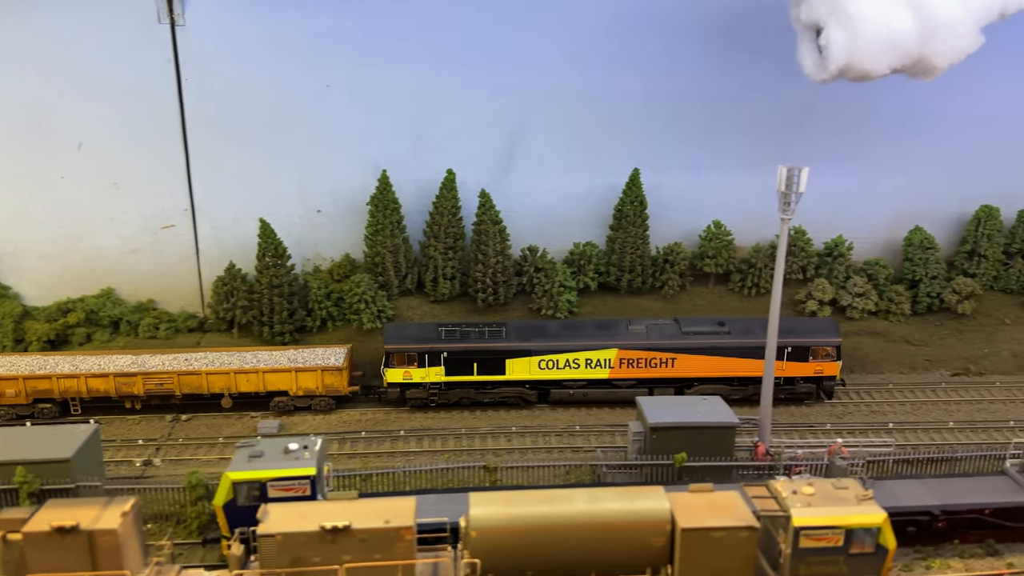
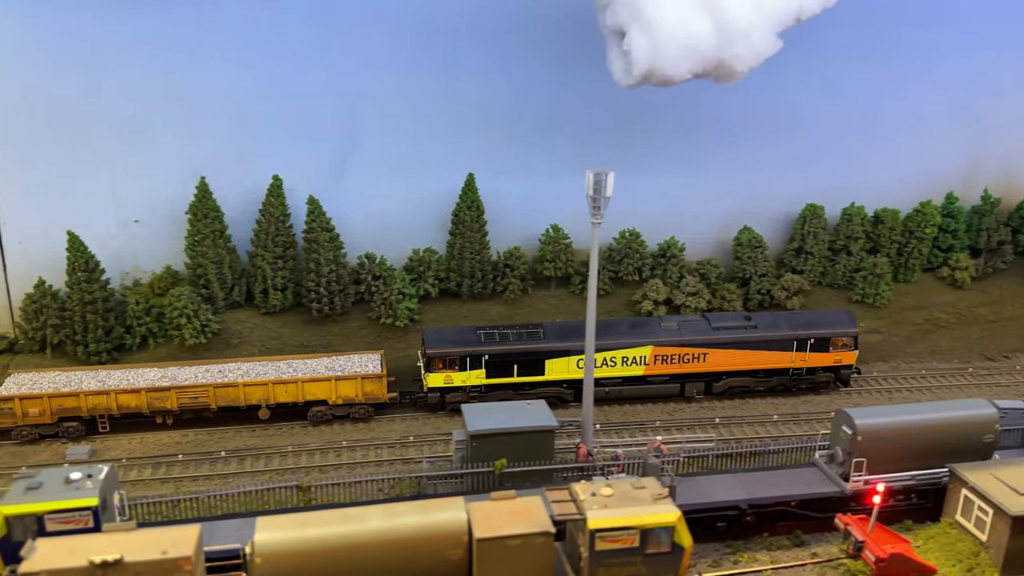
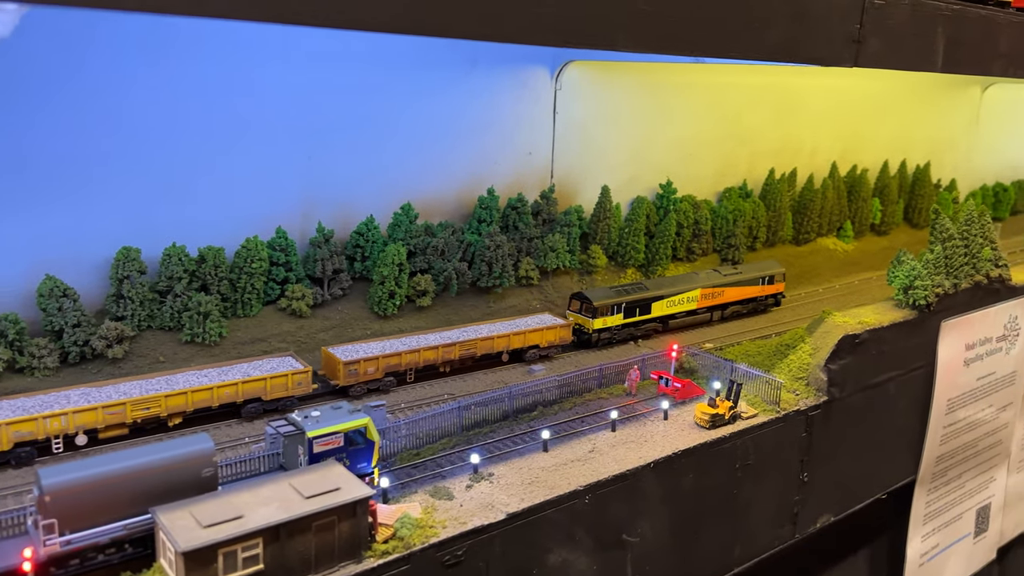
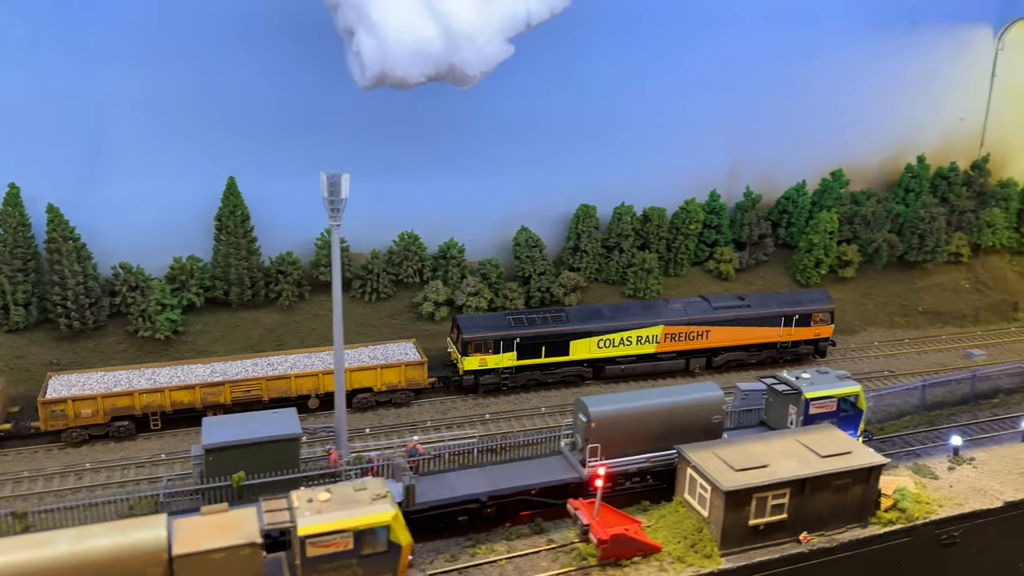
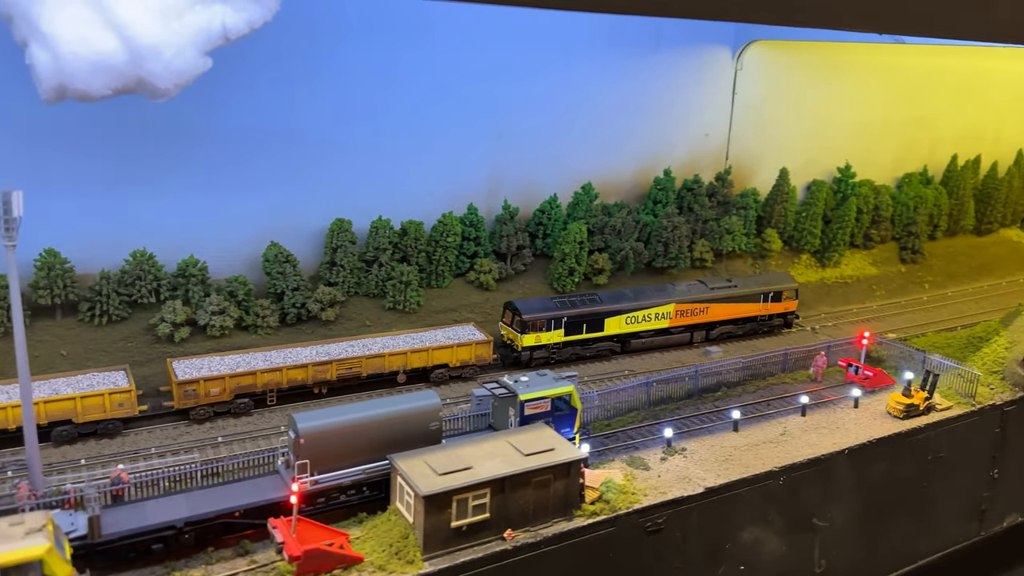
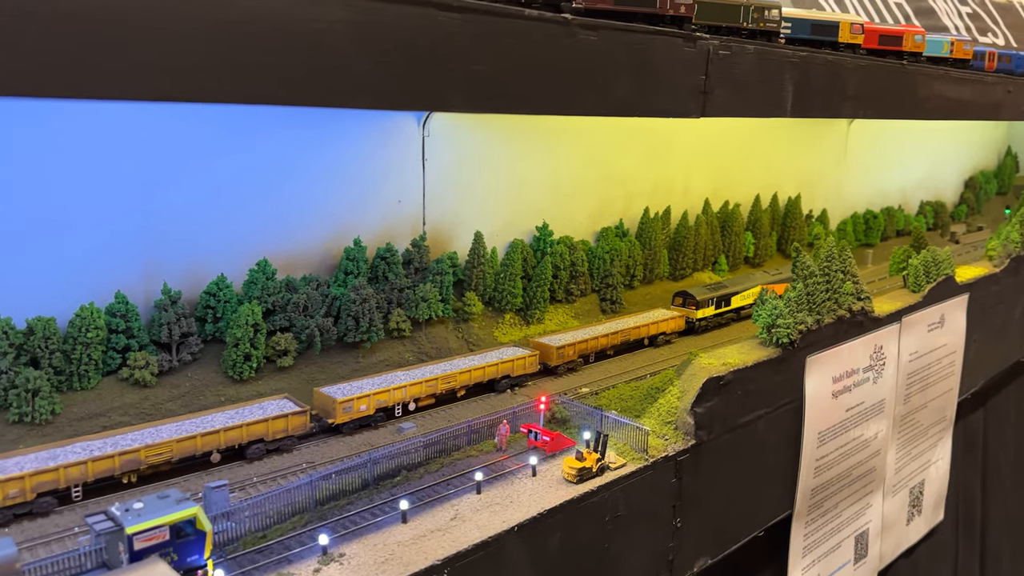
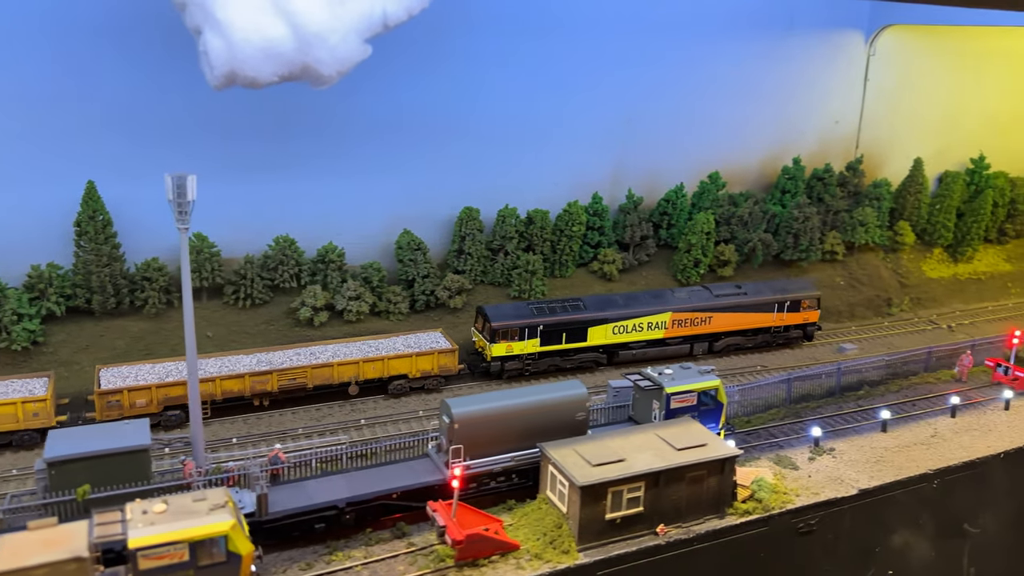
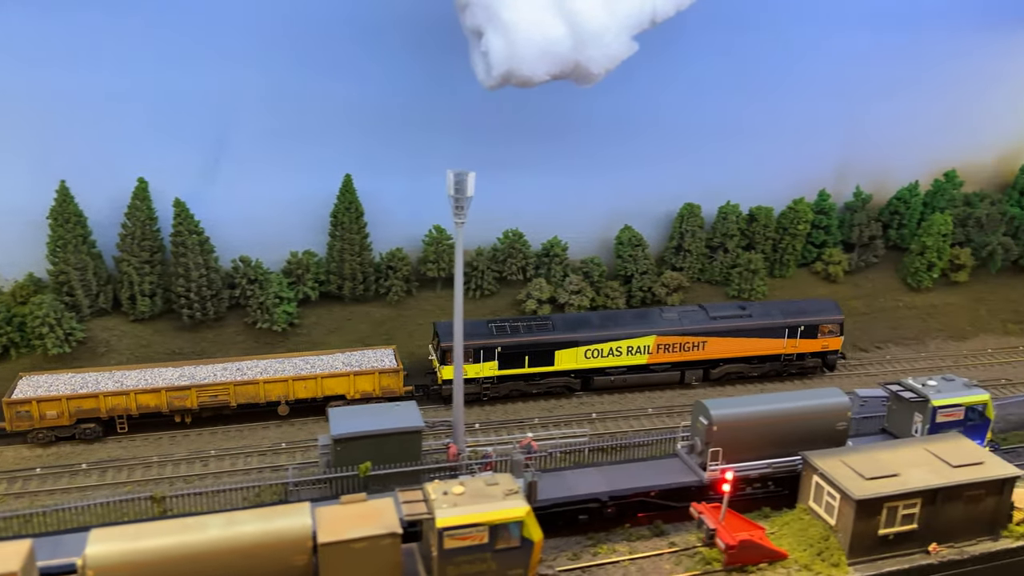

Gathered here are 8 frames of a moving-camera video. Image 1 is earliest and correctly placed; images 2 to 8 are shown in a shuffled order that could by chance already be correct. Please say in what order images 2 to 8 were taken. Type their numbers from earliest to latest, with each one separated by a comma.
2, 8, 4, 7, 5, 3, 6
